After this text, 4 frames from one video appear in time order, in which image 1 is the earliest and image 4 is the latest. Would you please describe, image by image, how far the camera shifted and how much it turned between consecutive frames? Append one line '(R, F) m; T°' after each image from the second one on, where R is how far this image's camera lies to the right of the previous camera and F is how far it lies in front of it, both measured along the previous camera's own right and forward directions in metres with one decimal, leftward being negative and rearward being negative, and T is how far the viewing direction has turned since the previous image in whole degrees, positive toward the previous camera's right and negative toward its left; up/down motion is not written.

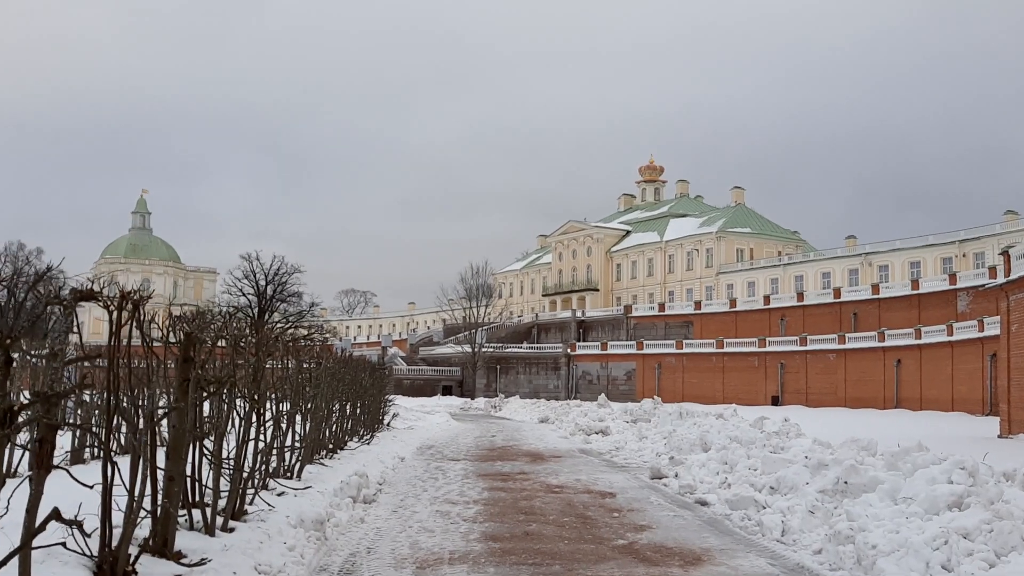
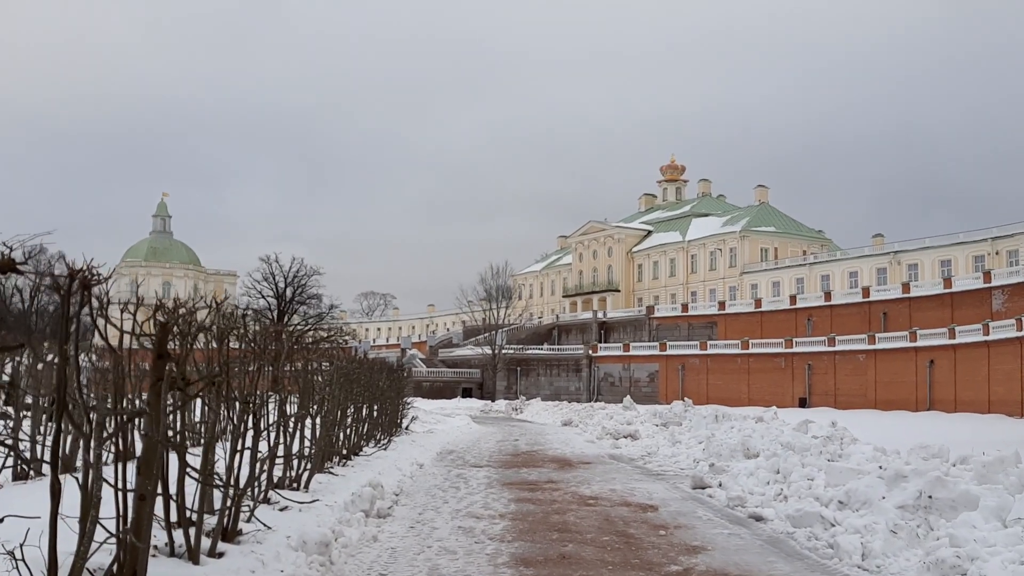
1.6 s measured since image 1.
(-0.2, +1.4) m; -1°
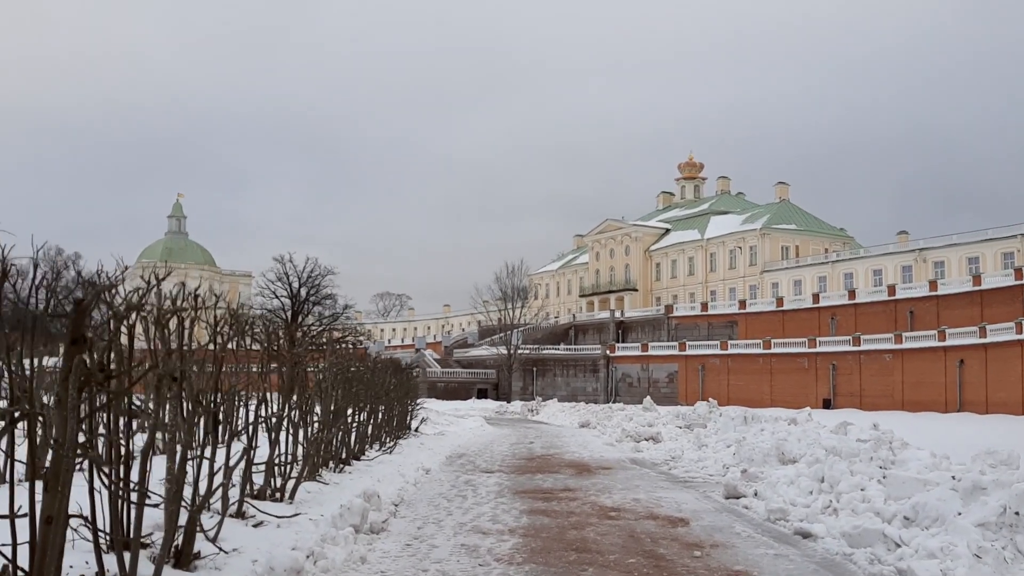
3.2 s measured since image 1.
(+0.1, +1.5) m; -1°
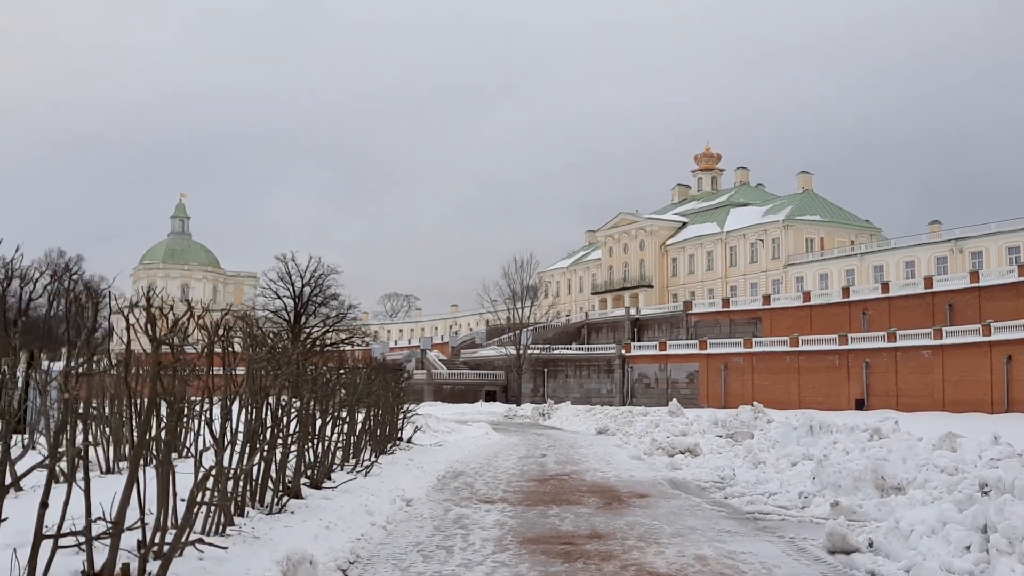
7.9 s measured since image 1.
(+0.1, +4.4) m; -1°
